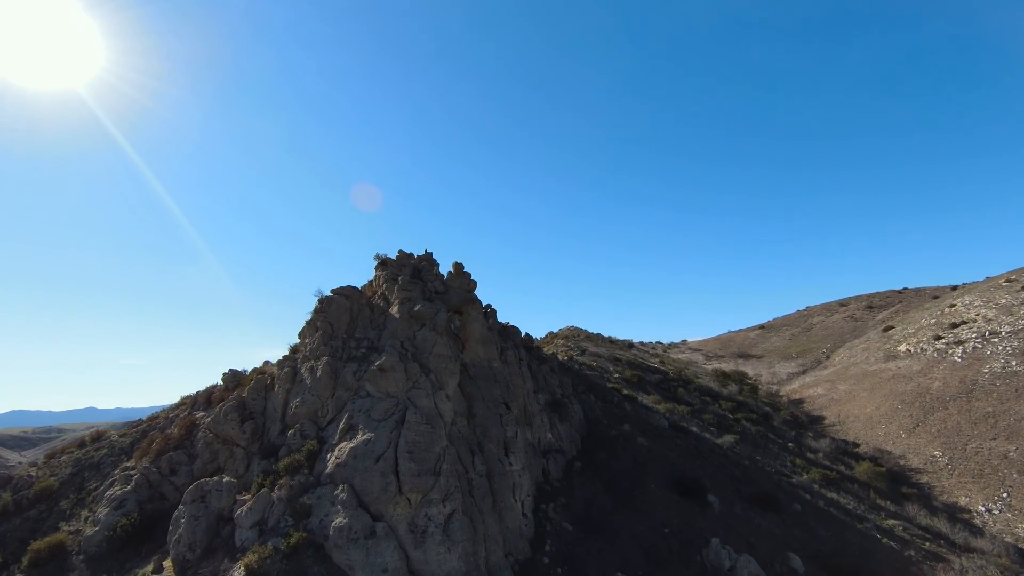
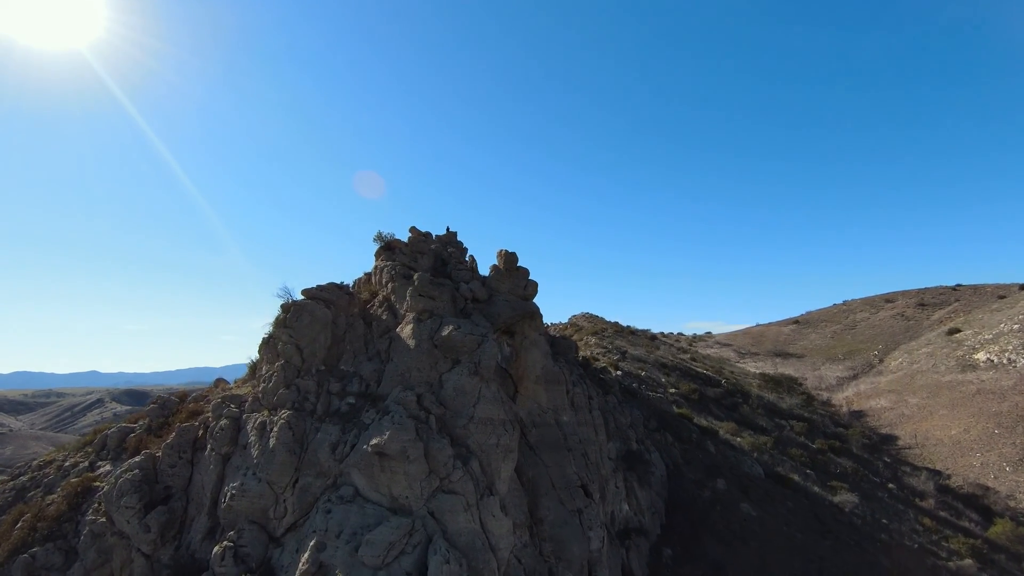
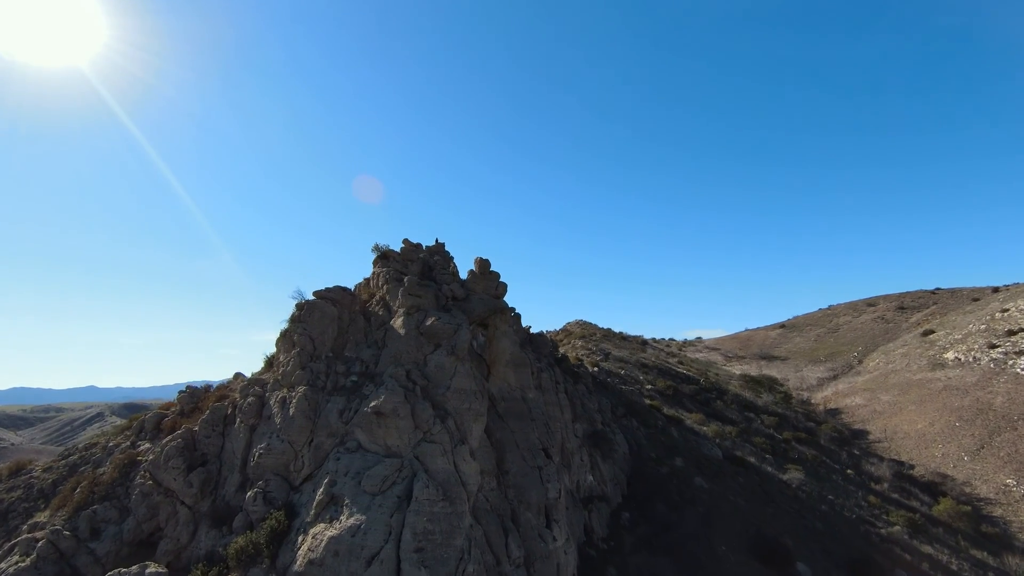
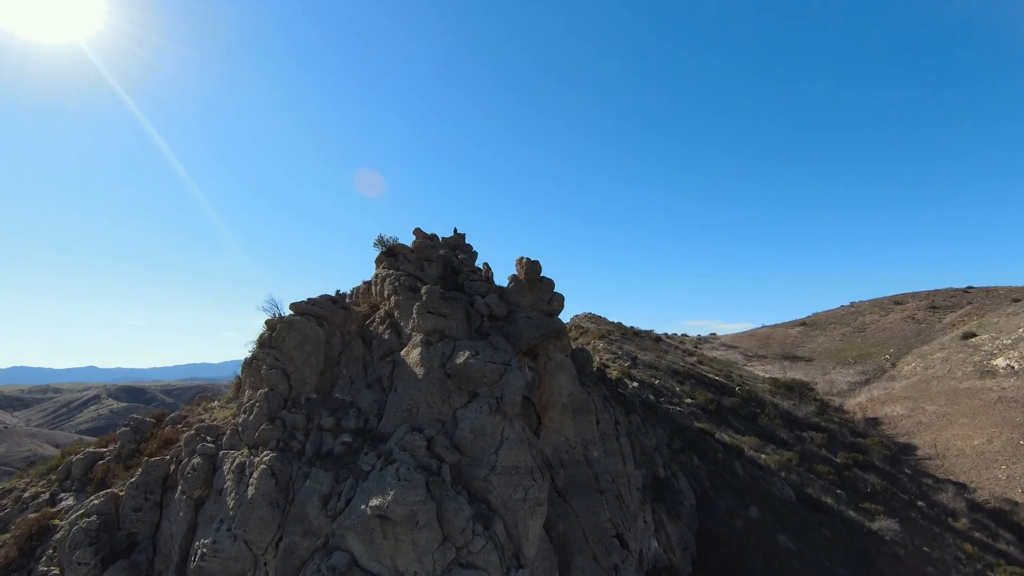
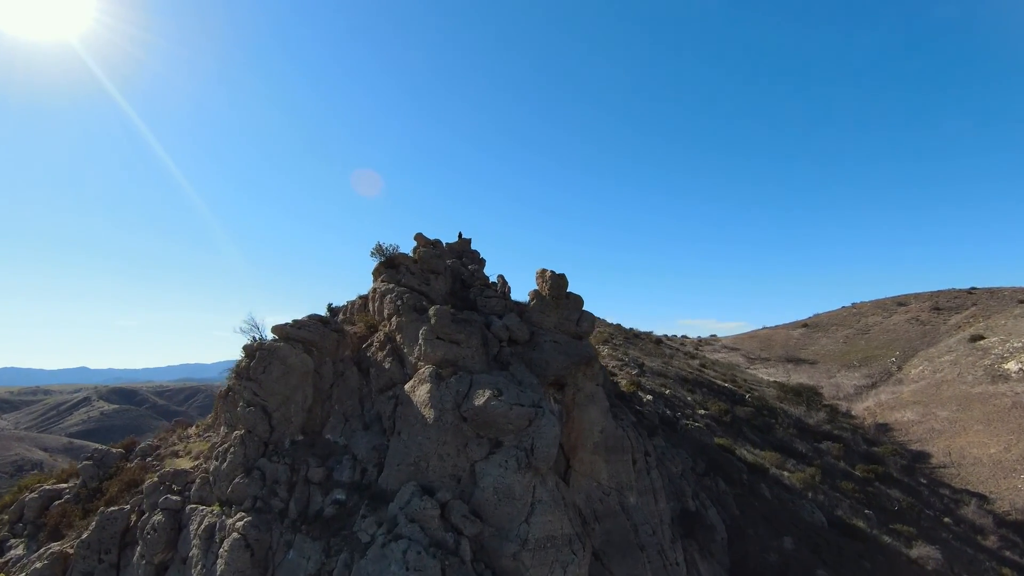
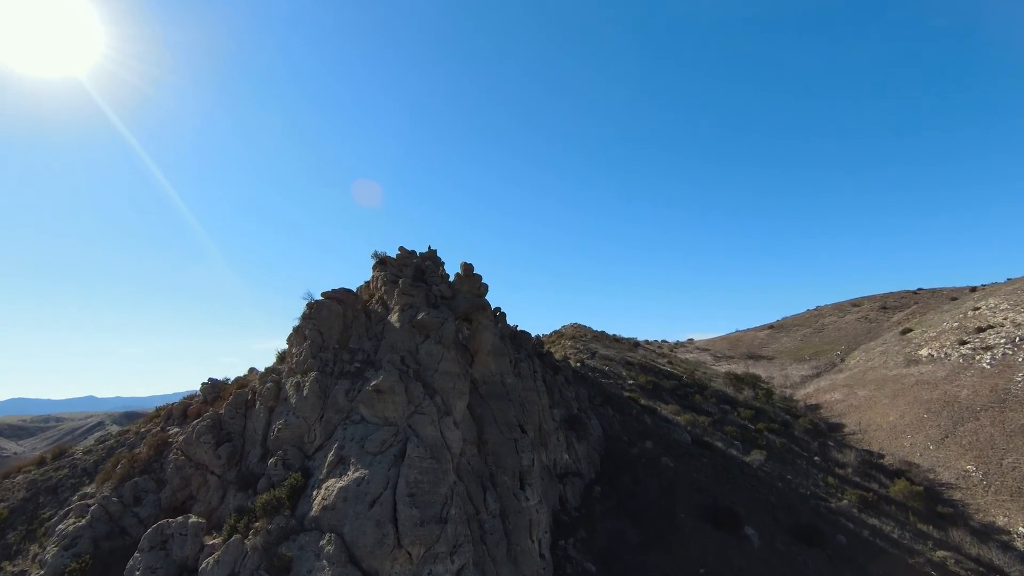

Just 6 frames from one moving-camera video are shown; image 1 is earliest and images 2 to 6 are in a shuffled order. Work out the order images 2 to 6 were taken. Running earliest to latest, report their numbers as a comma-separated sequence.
6, 3, 2, 4, 5
